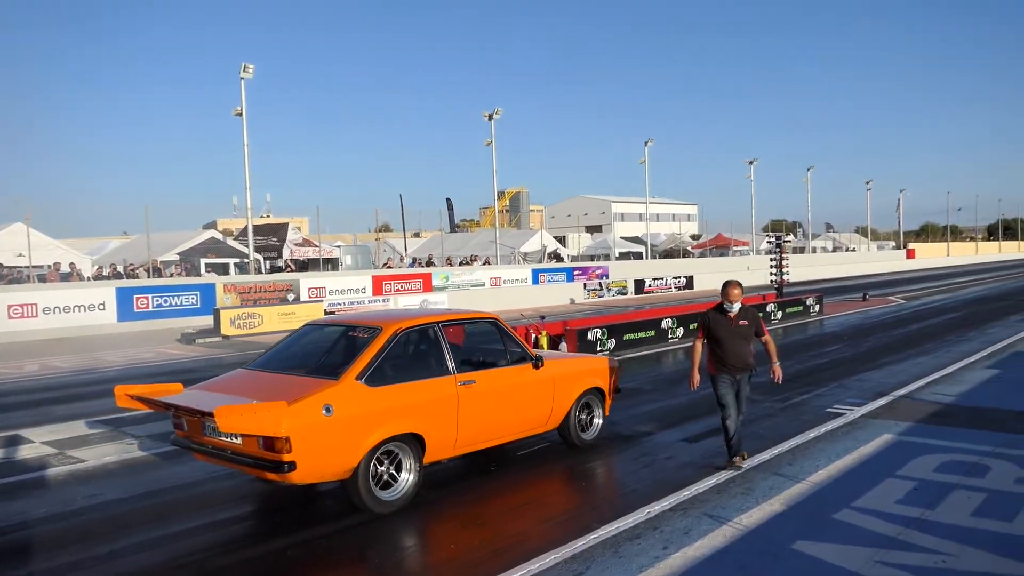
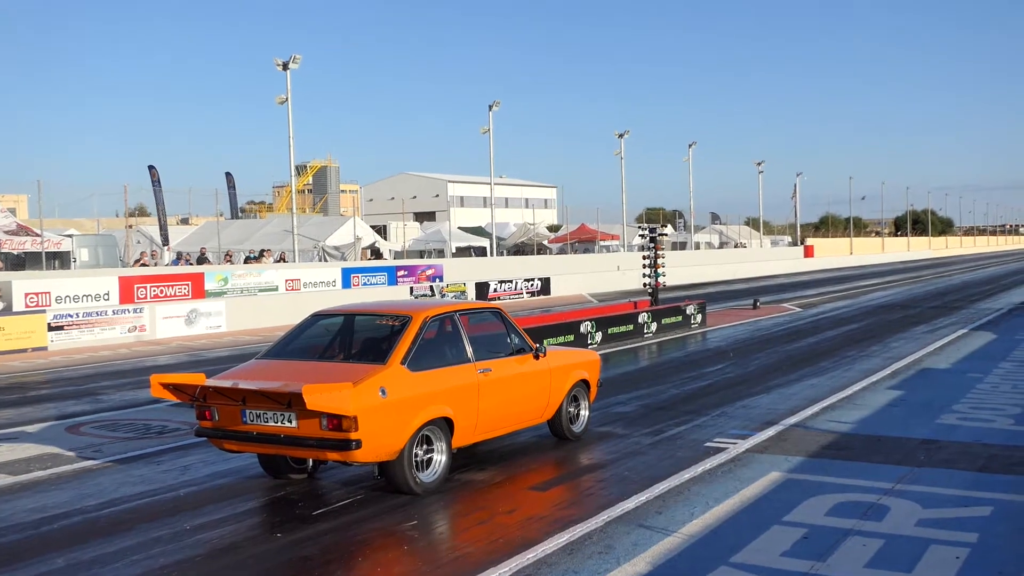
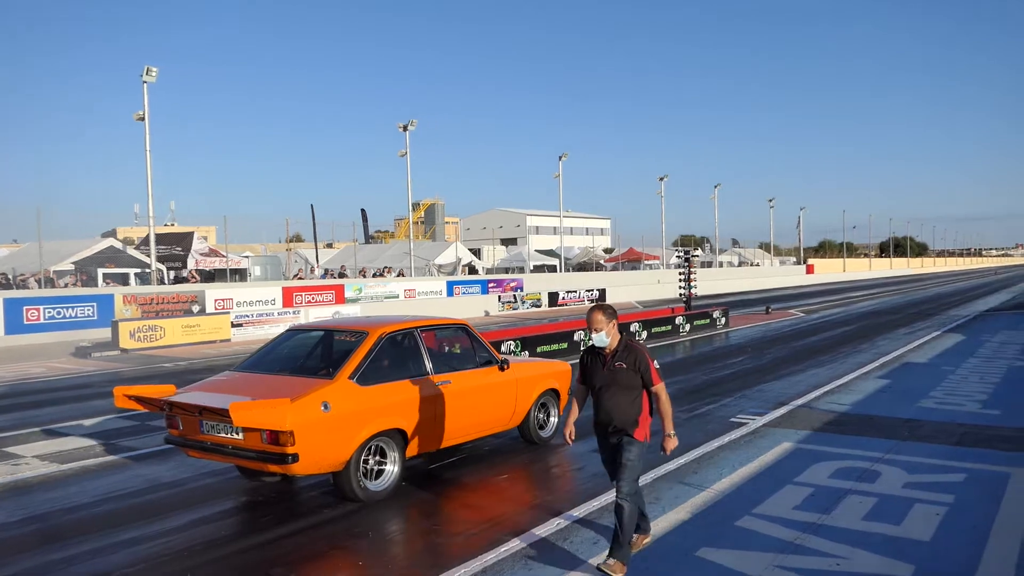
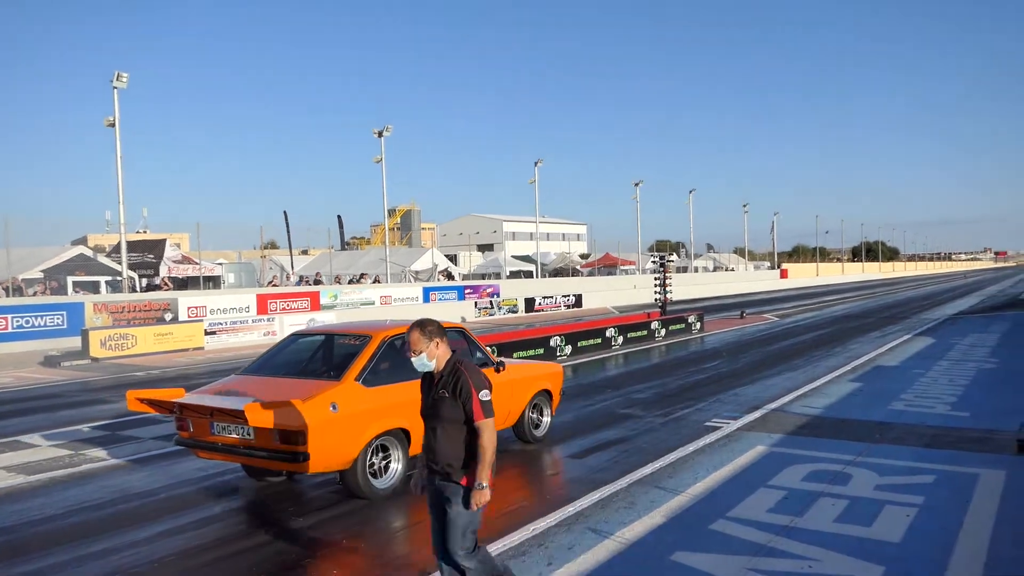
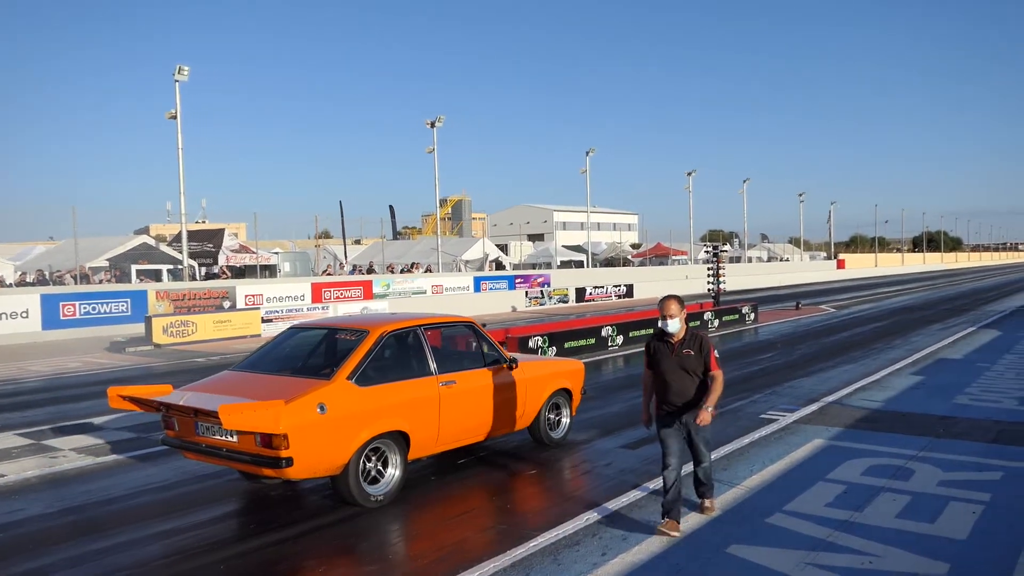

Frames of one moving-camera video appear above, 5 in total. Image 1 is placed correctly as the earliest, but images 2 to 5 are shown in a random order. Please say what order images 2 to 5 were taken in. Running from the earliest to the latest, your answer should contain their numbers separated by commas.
5, 3, 4, 2
